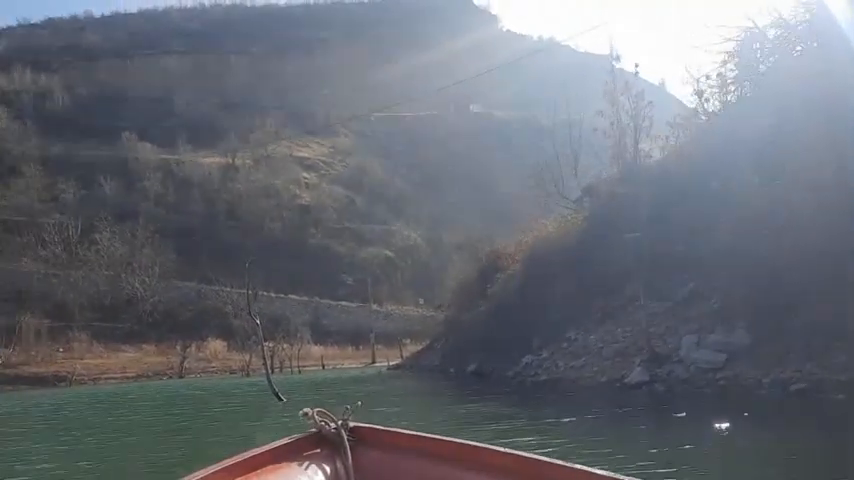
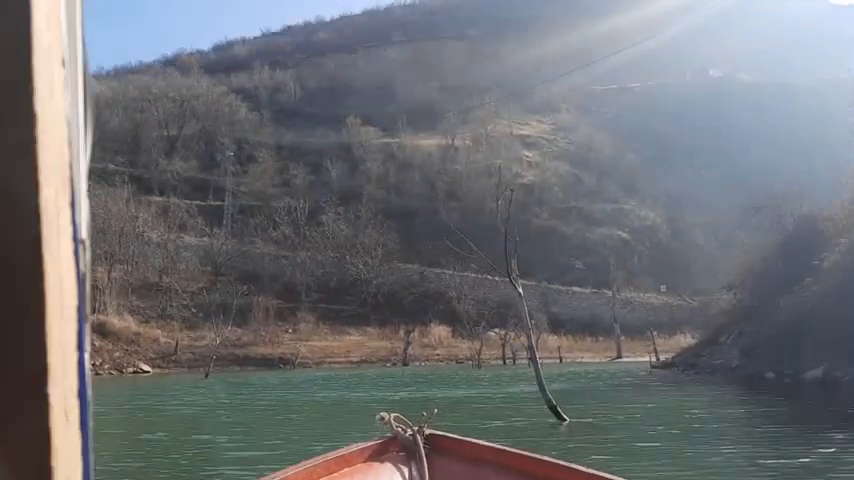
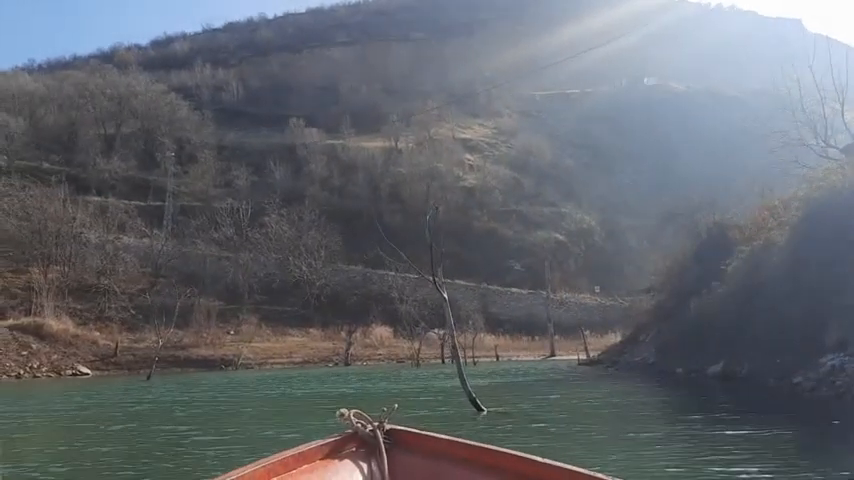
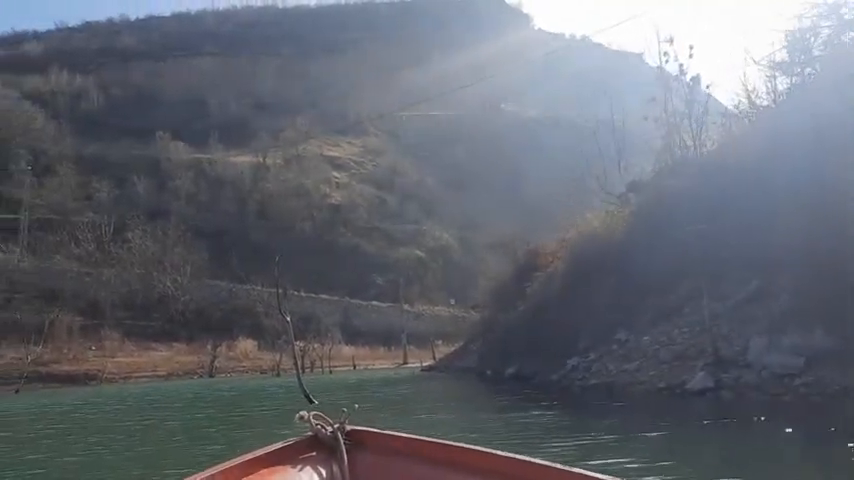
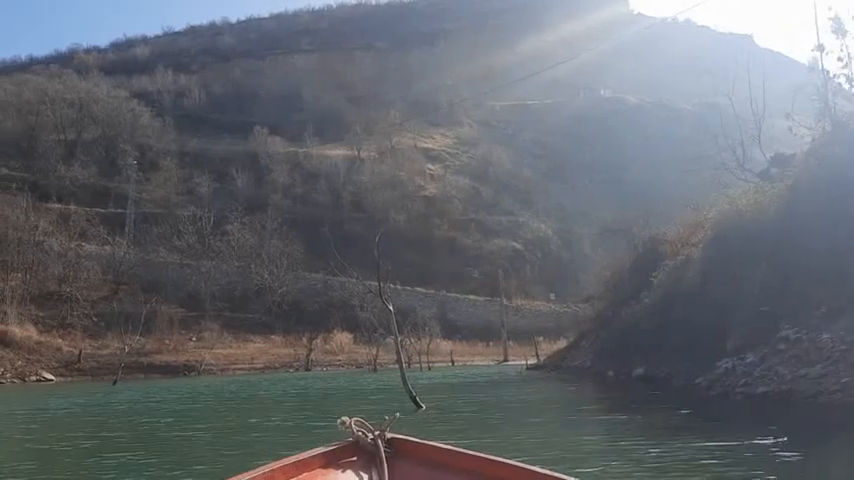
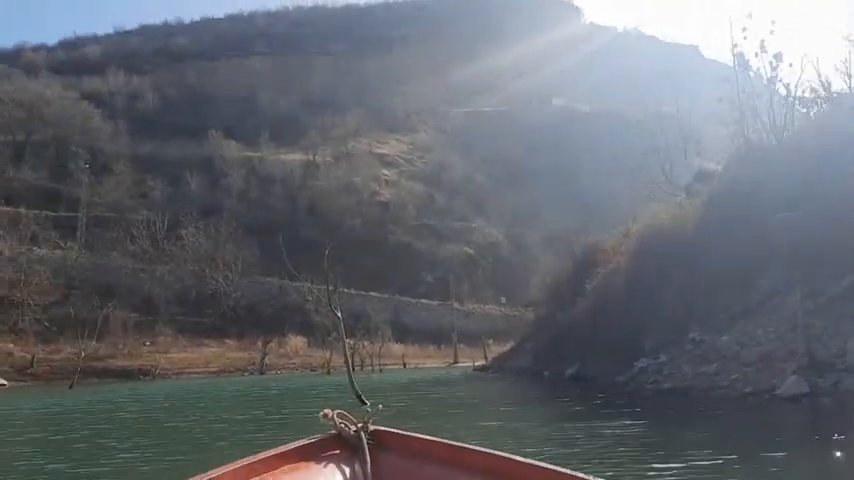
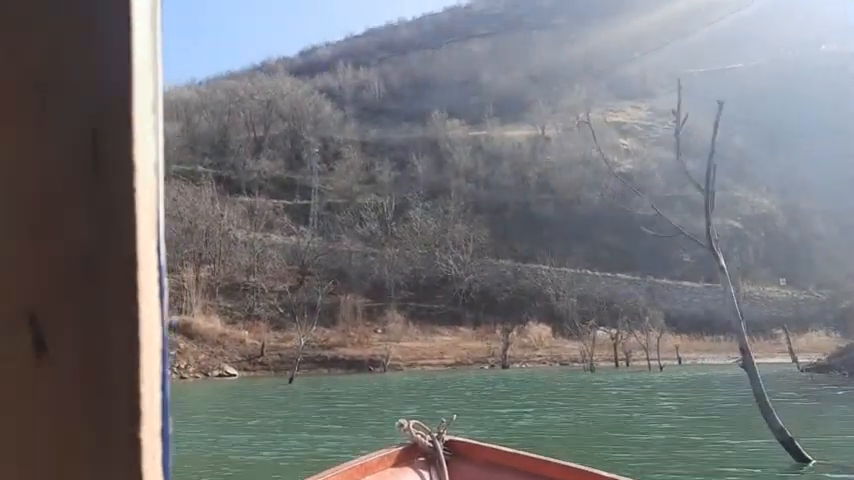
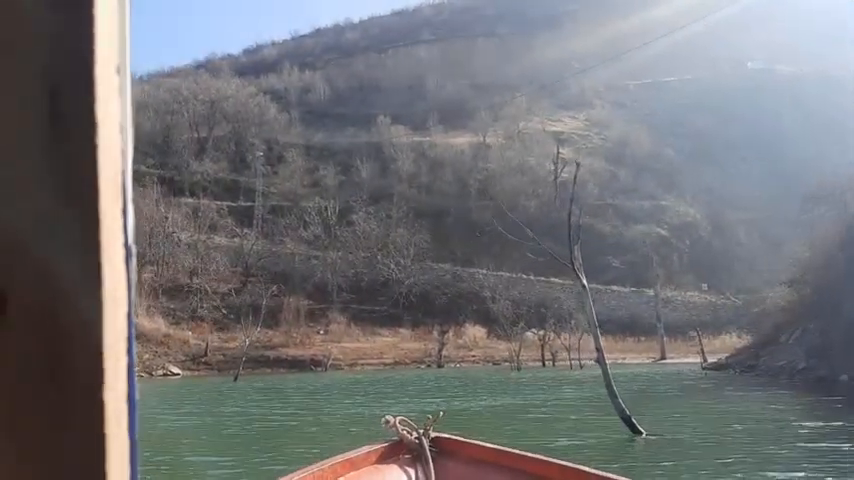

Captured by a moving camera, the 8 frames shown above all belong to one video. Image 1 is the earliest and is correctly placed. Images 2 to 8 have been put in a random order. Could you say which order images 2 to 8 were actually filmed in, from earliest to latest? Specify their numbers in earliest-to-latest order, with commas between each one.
4, 6, 5, 3, 2, 8, 7
